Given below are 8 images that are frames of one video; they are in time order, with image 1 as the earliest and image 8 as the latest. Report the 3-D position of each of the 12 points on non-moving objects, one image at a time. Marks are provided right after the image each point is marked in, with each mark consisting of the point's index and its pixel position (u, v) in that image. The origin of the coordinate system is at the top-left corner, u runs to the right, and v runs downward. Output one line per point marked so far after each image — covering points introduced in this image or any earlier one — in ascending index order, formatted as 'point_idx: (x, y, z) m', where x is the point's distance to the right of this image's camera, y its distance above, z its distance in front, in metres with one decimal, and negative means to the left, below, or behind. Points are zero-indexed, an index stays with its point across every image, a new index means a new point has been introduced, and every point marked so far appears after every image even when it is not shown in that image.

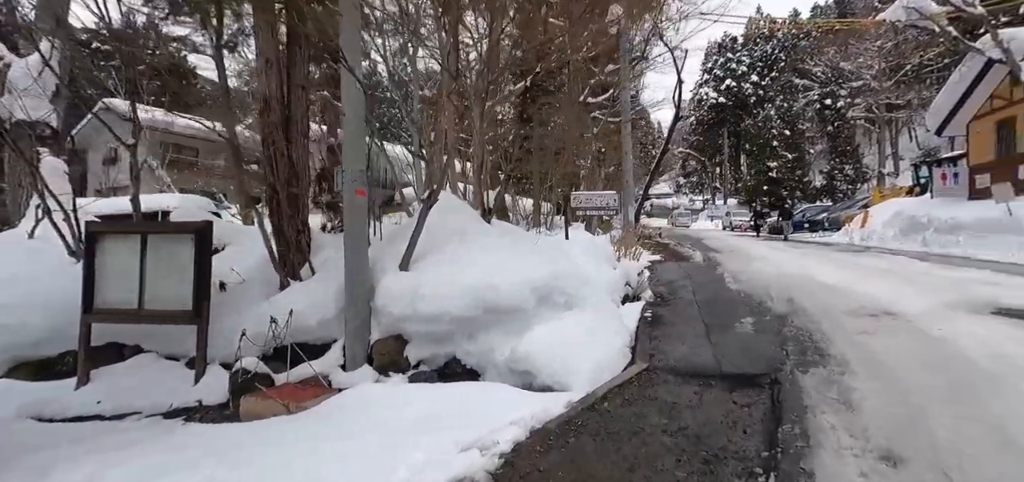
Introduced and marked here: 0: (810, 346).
0: (+2.7, -1.0, +4.2) m
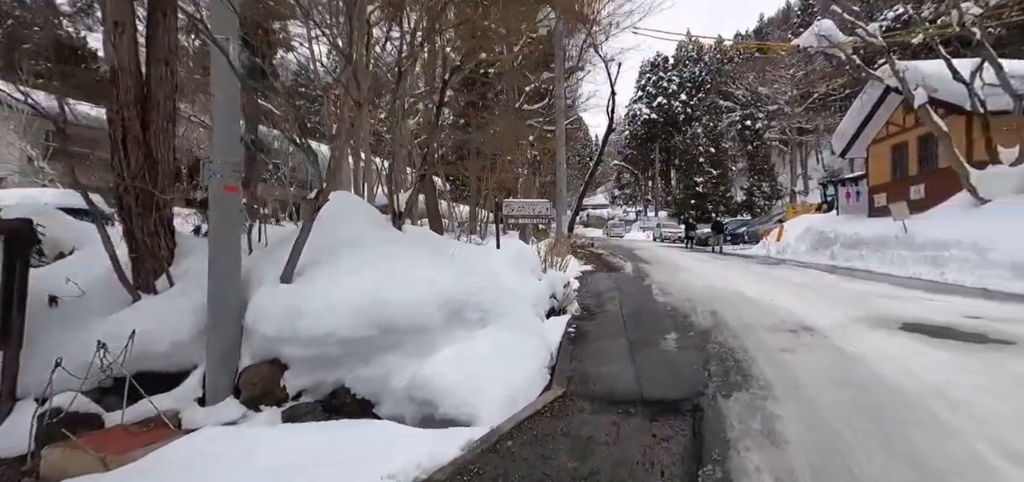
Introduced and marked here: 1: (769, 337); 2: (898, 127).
0: (+1.9, -1.1, +3.9) m
1: (+2.6, -1.0, +4.6) m
2: (+14.3, +4.3, +17.0) m
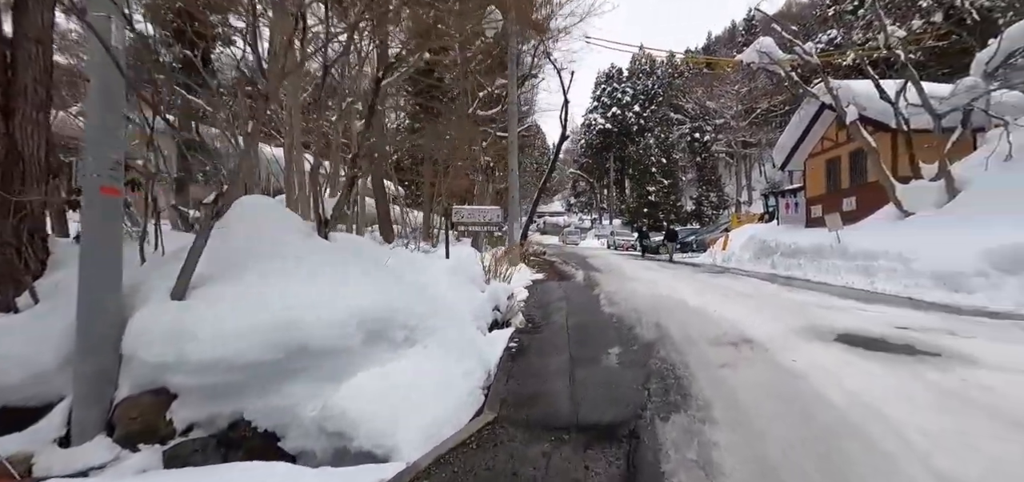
0: (+1.3, -1.2, +3.8) m
1: (+2.0, -1.1, +4.5) m
2: (+12.6, +3.9, +18.0) m
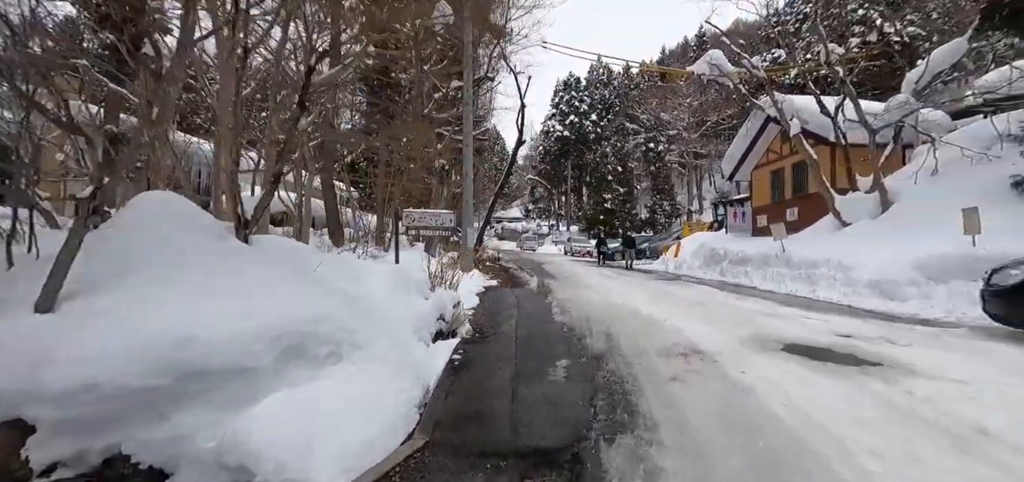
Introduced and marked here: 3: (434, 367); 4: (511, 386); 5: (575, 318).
0: (+0.8, -1.2, +3.6) m
1: (+1.4, -1.2, +4.3) m
2: (+10.8, +3.6, +18.8) m
3: (-0.8, -1.3, +4.7) m
4: (0.0, -1.3, +4.1) m
5: (+1.0, -1.2, +7.1) m
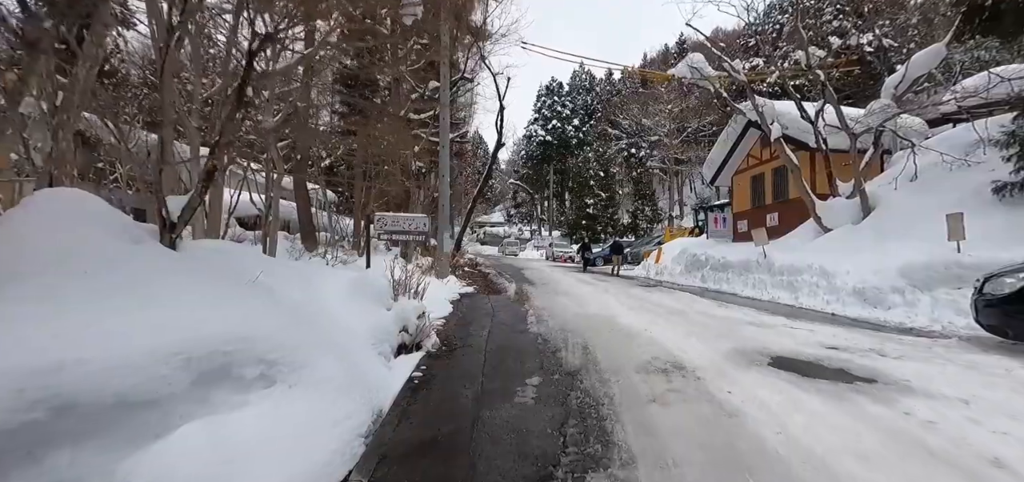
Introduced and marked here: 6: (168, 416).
0: (+0.6, -1.3, +3.2) m
1: (+1.1, -1.2, +4.0) m
2: (+10.0, +3.4, +18.8) m
3: (-1.1, -1.3, +4.2) m
4: (-0.3, -1.3, +3.7) m
5: (+0.6, -1.3, +6.6) m
6: (-1.7, -0.8, +2.3) m
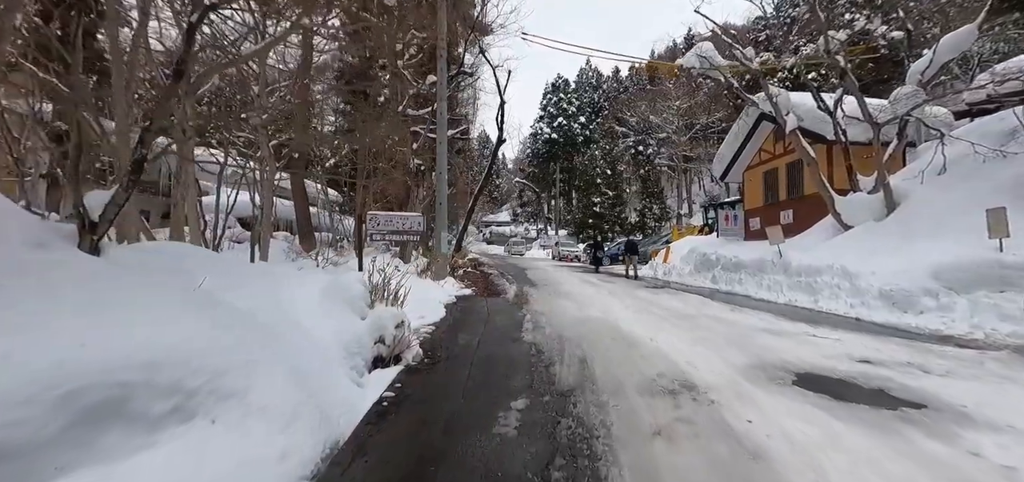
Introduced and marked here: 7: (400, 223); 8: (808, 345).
0: (+0.4, -1.3, +2.6) m
1: (+1.0, -1.2, +3.4) m
2: (+10.1, +3.4, +18.0) m
3: (-1.2, -1.3, +3.7) m
4: (-0.5, -1.3, +3.1) m
5: (+0.5, -1.3, +6.1) m
6: (-1.8, -0.9, +1.7) m
7: (-2.7, +0.4, +11.2) m
8: (+3.4, -1.2, +5.3) m
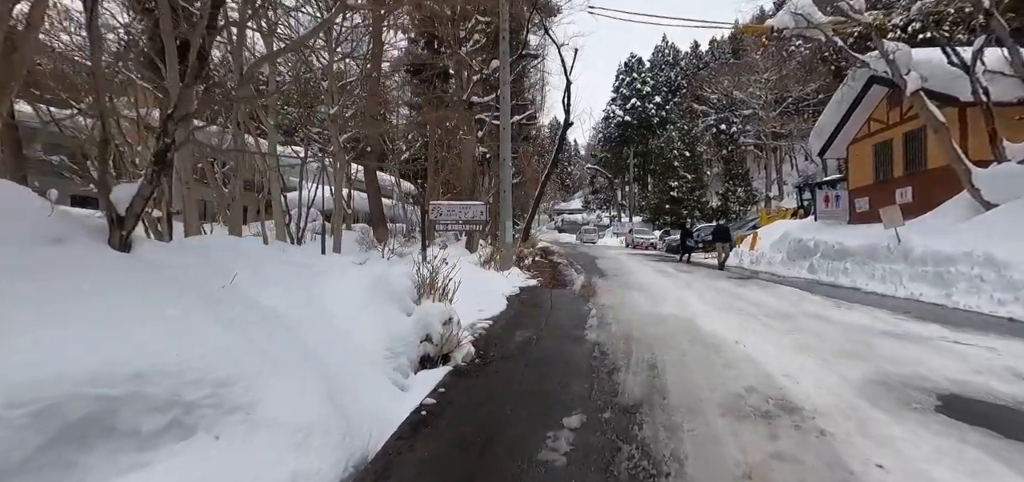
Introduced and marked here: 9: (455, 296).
0: (+0.6, -1.2, +2.0) m
1: (+1.3, -1.1, +2.7) m
2: (+12.5, +4.0, +15.6) m
3: (-0.9, -1.2, +3.3) m
4: (-0.2, -1.3, +2.7) m
5: (+1.2, -1.1, +5.4) m
6: (-1.8, -0.9, +1.5) m
7: (-1.2, +0.7, +10.9) m
8: (+4.0, -1.0, +4.2) m
9: (-1.0, -1.0, +7.8) m
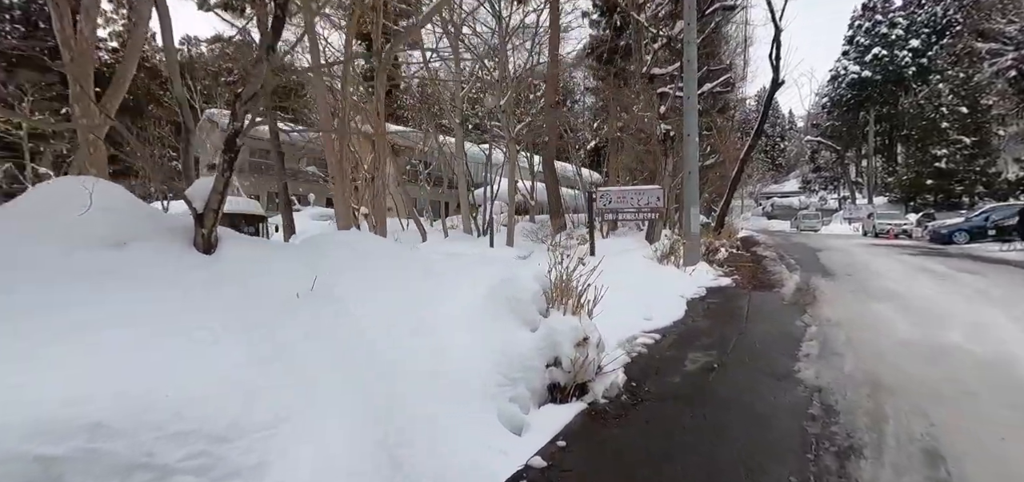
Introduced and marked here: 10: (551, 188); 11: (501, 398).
0: (+0.7, -1.2, +0.6) m
1: (+1.5, -1.1, +1.0) m
2: (+17.0, +4.3, +8.3) m
3: (-0.2, -1.2, +2.4) m
4: (+0.2, -1.3, +1.5) m
5: (+2.6, -1.0, +3.5) m
6: (-1.7, -0.9, +1.1) m
7: (+2.6, +0.9, +9.5) m
8: (+4.7, -1.0, +1.3) m
9: (+1.5, -0.8, +6.6) m
10: (+1.5, +2.1, +17.8) m
11: (-0.1, -1.0, +3.0) m
